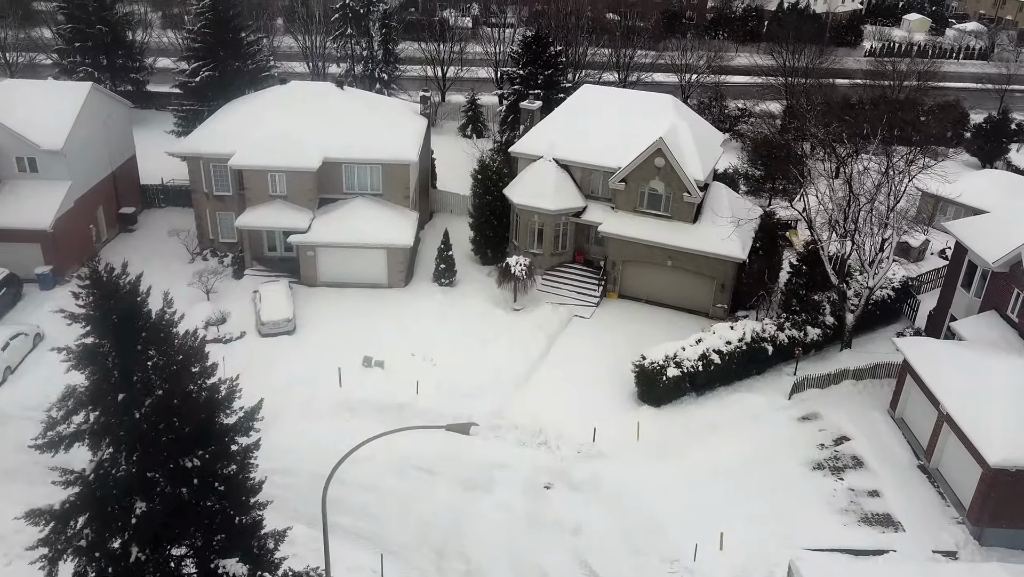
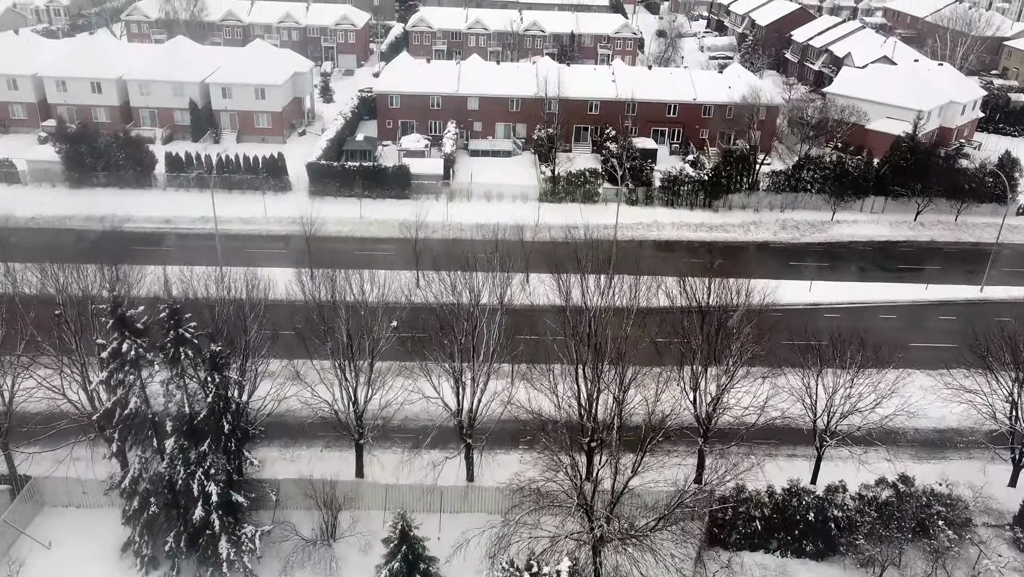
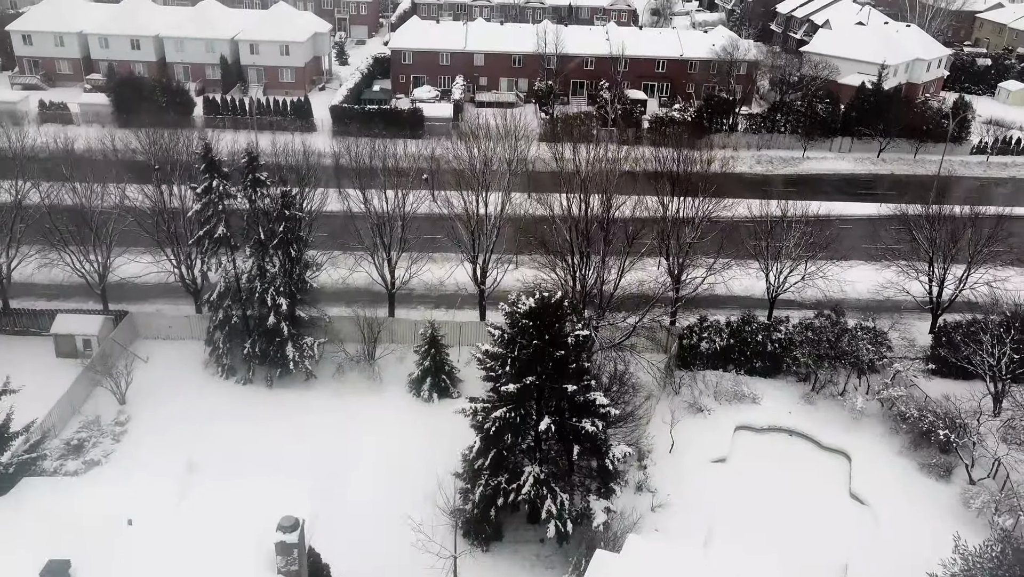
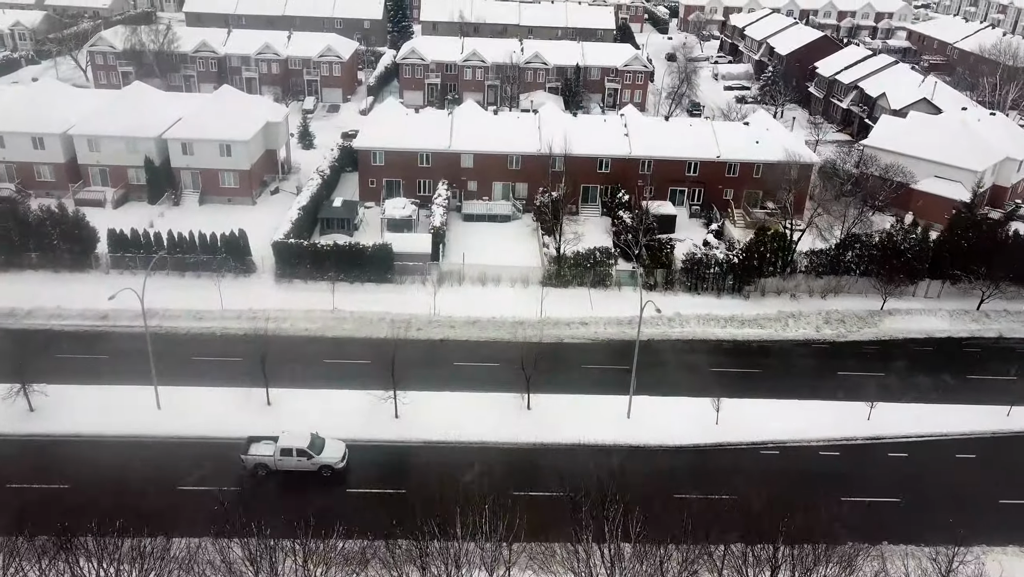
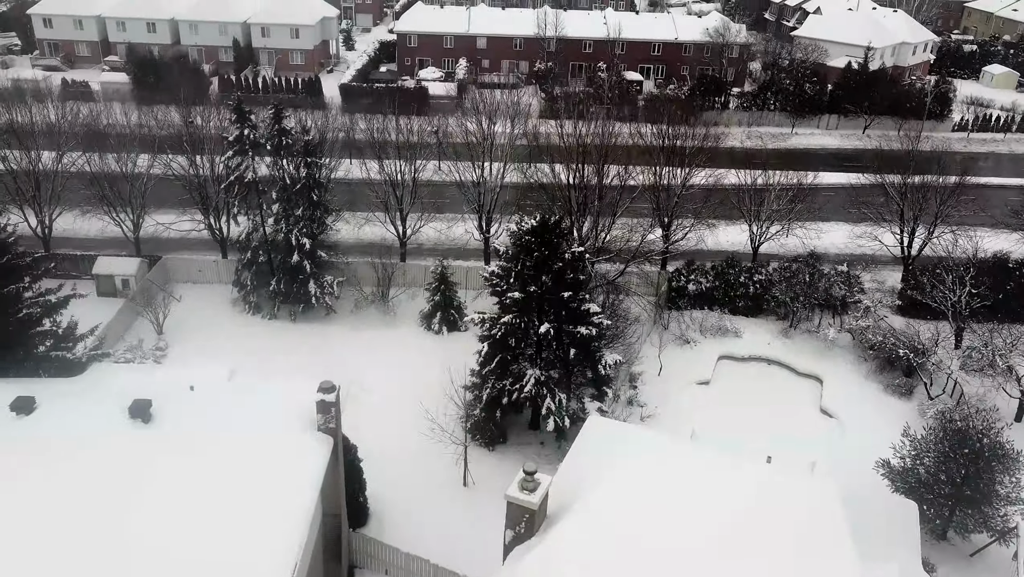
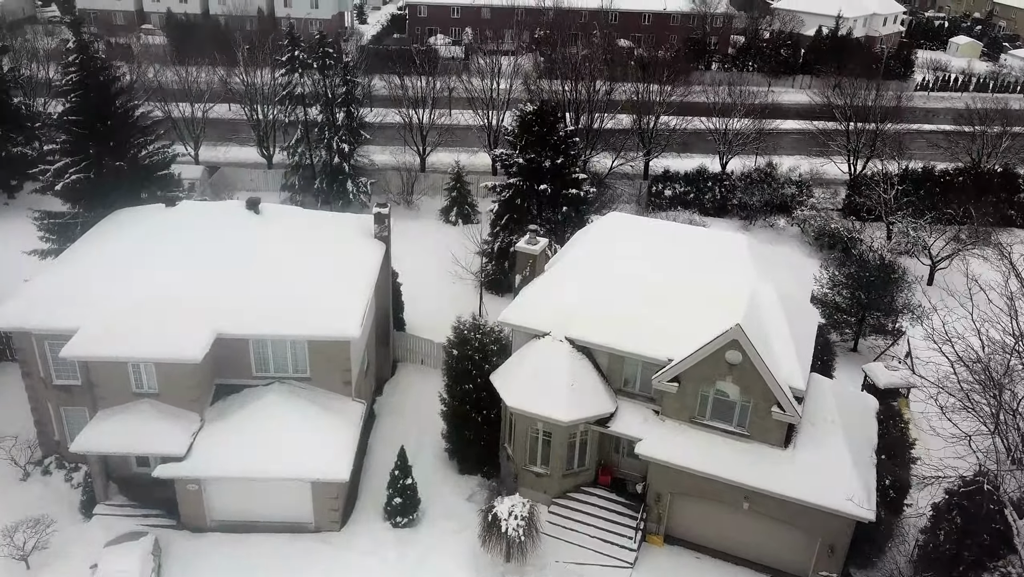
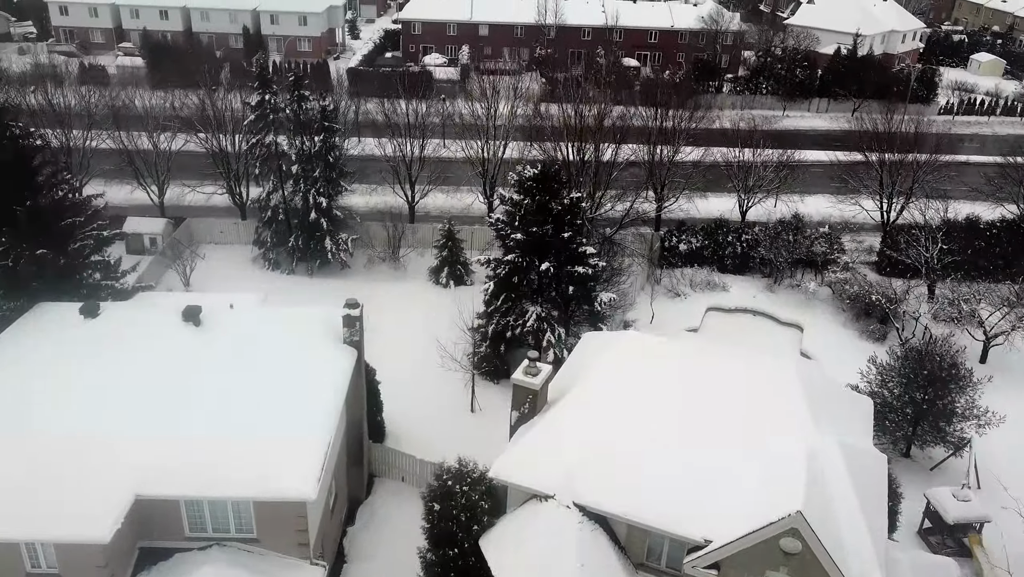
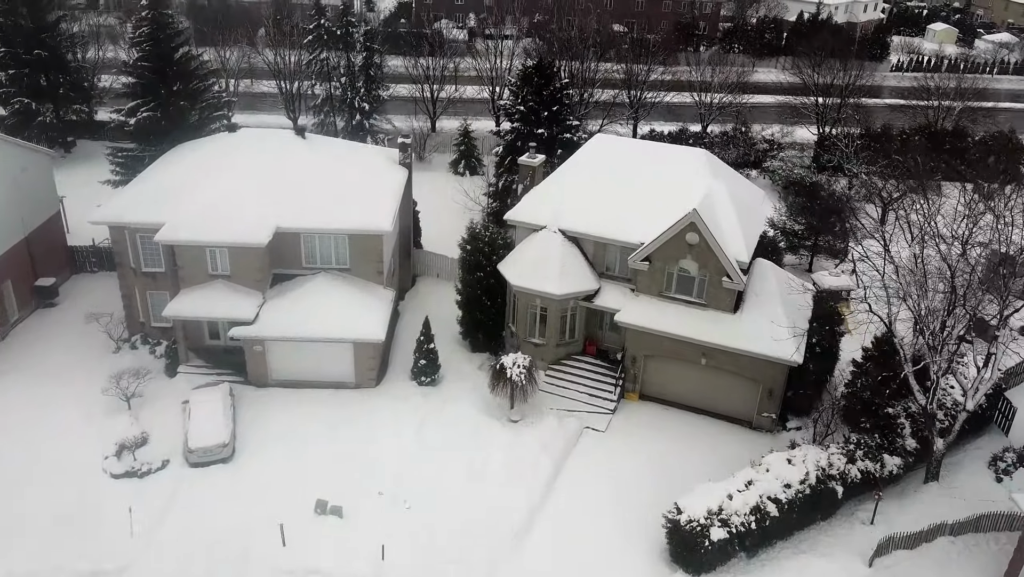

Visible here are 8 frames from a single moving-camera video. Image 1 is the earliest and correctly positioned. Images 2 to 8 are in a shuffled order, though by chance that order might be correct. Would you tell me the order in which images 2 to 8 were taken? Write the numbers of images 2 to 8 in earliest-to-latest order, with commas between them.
8, 6, 7, 5, 3, 2, 4
